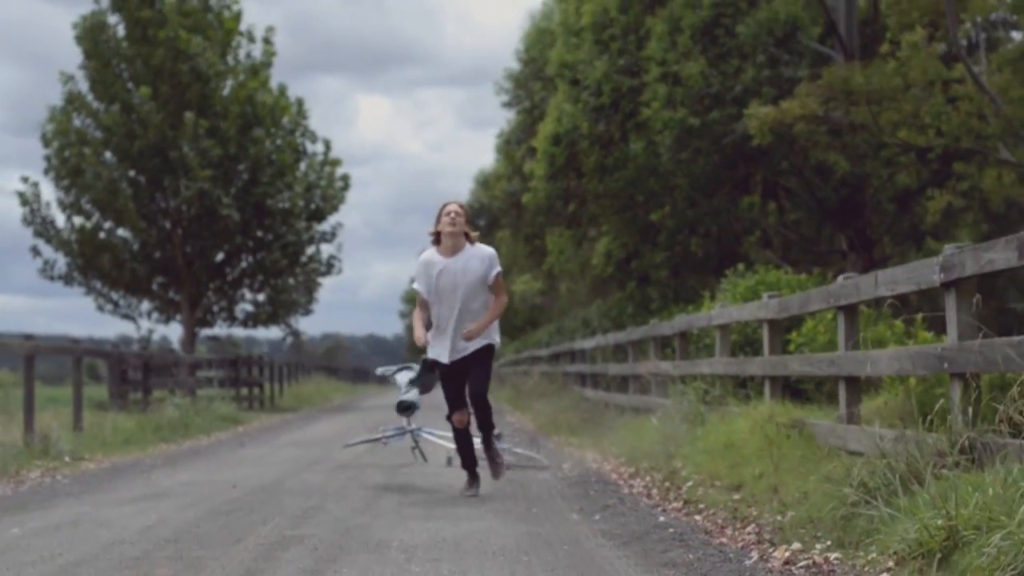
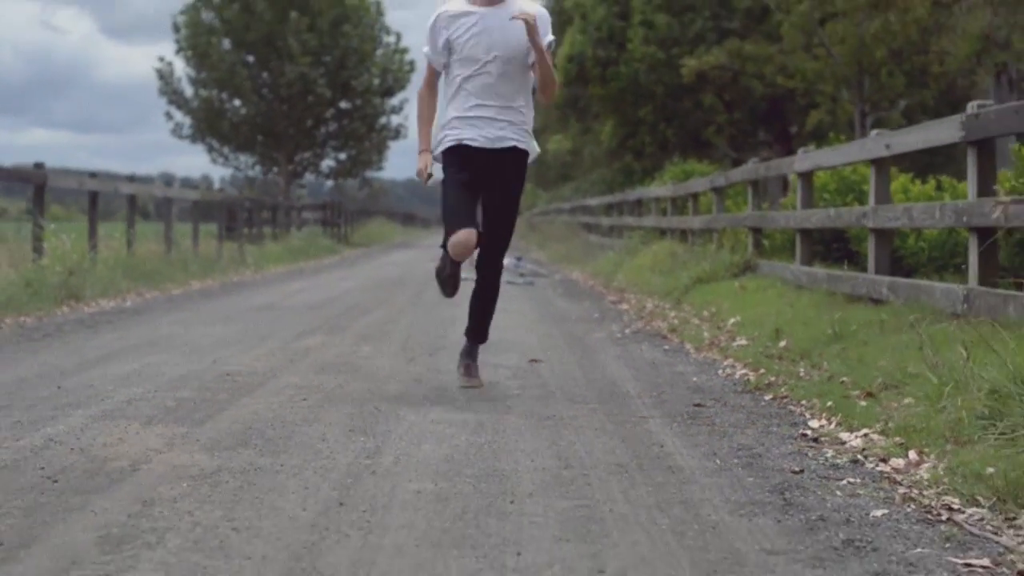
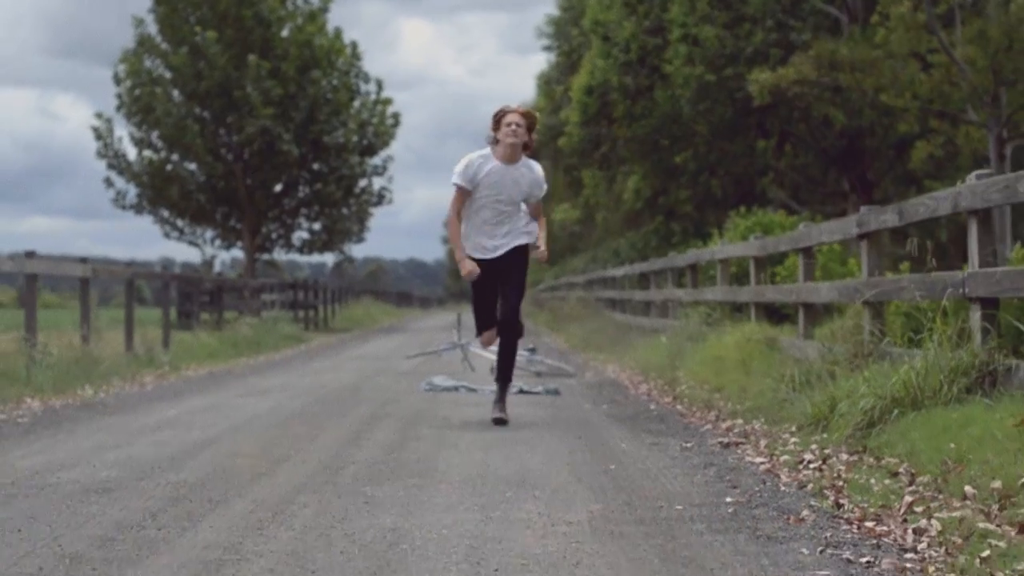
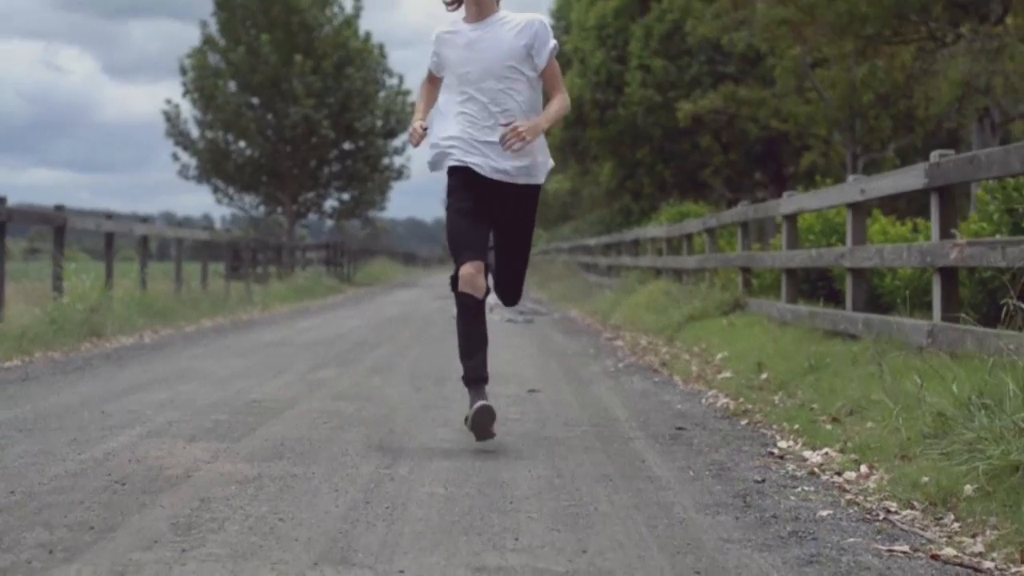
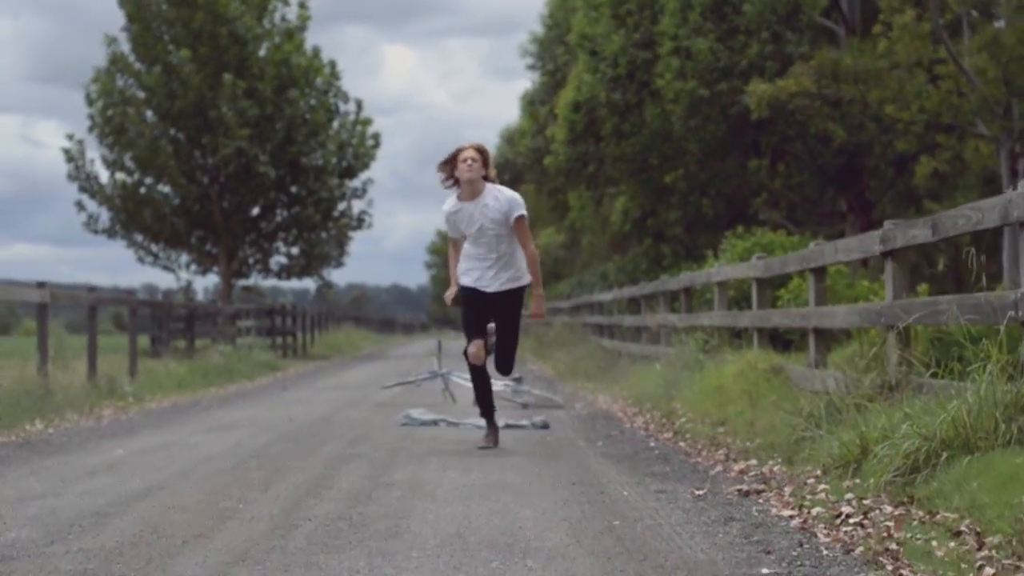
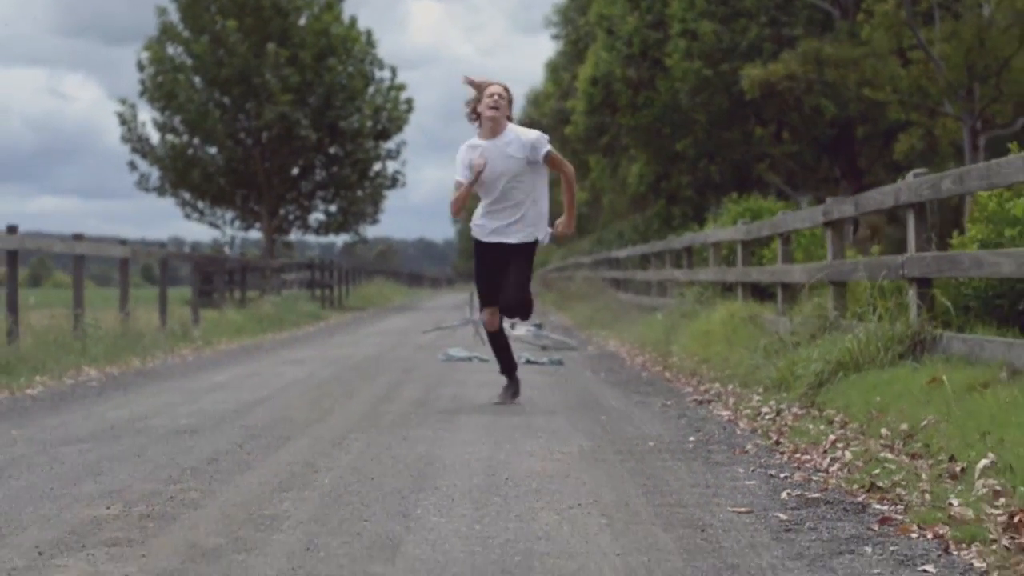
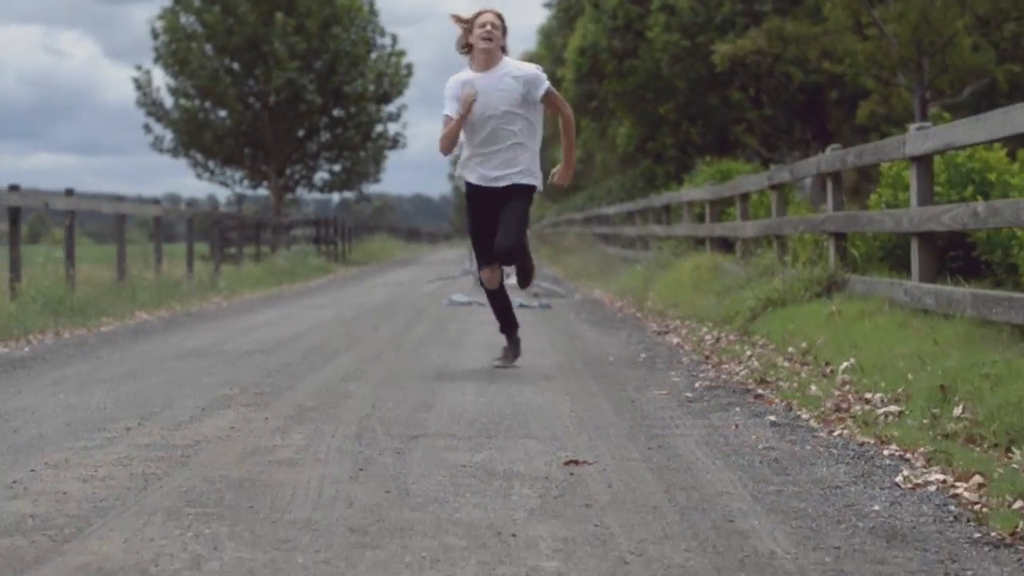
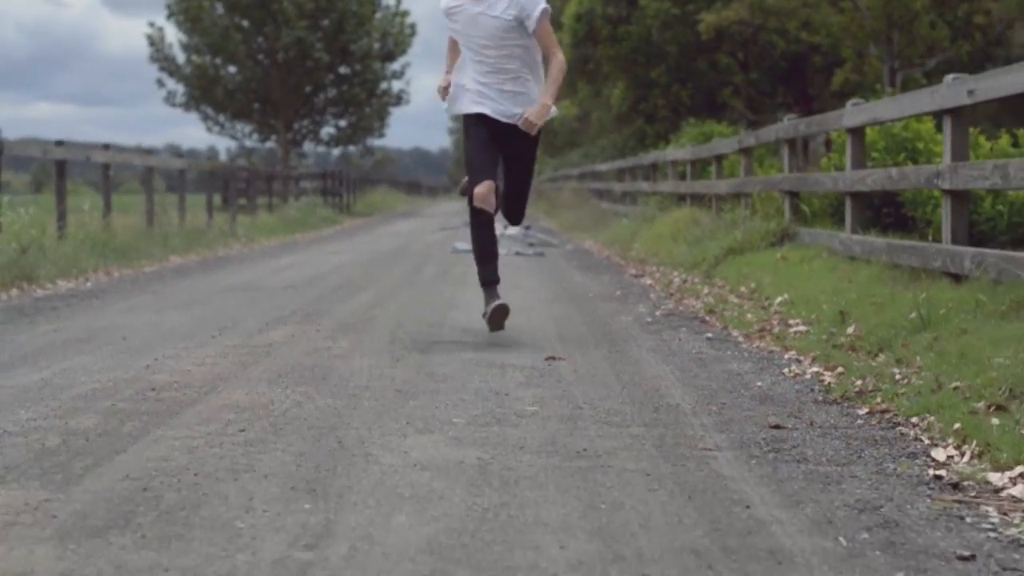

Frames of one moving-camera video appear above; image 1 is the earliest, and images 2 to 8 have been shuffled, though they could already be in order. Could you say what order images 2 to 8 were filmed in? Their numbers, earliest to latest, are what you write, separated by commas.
5, 3, 6, 7, 8, 2, 4
